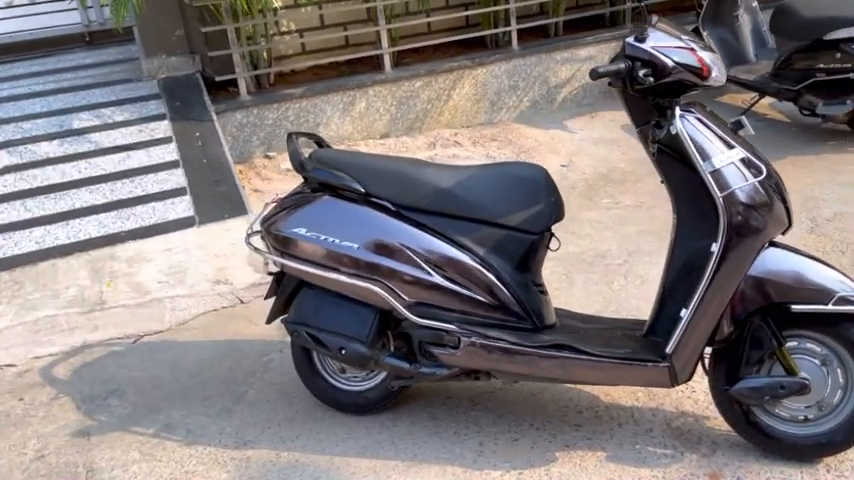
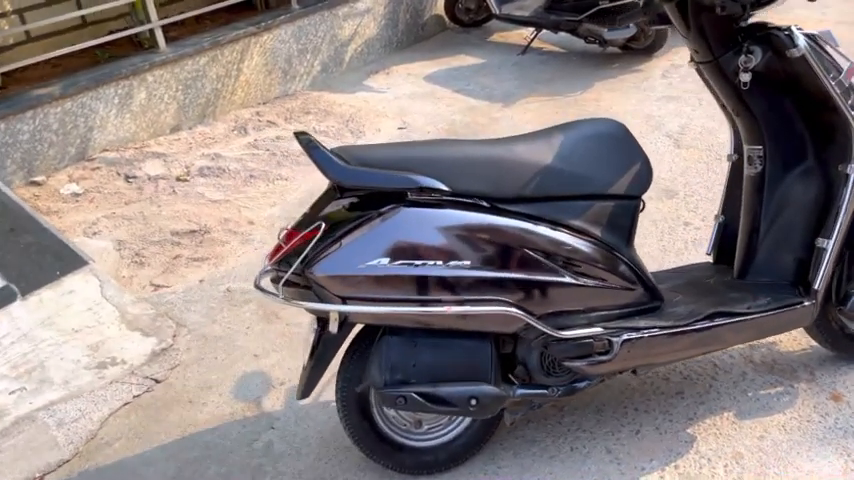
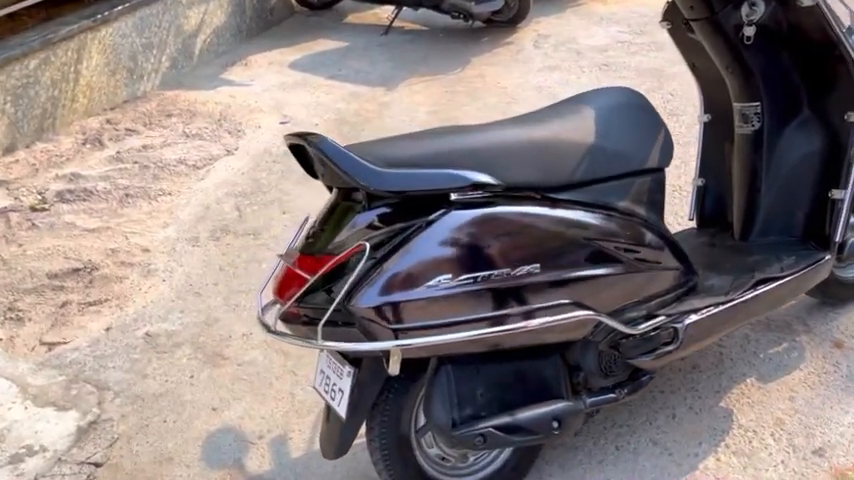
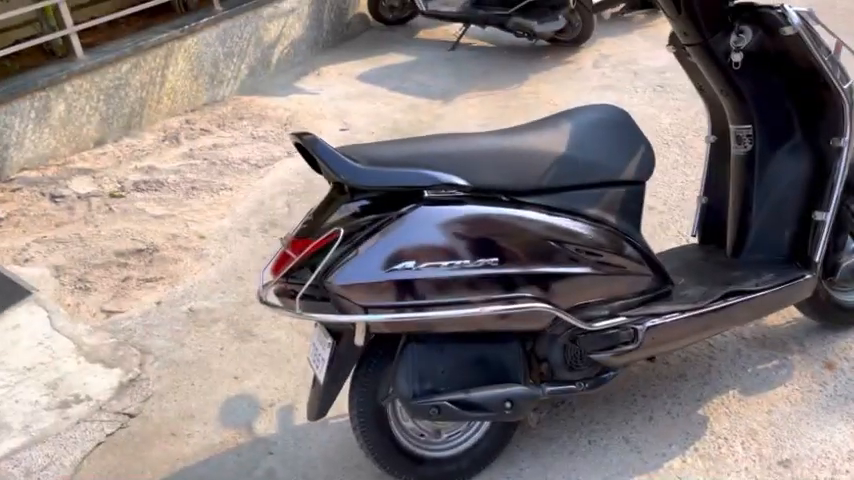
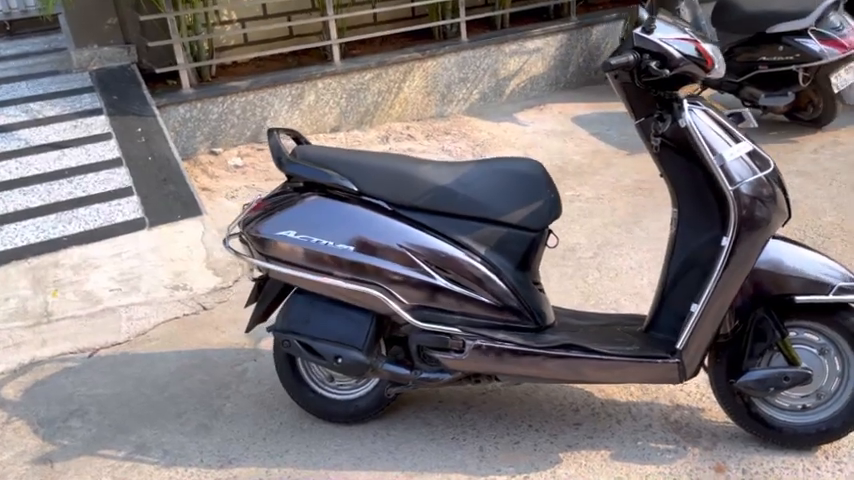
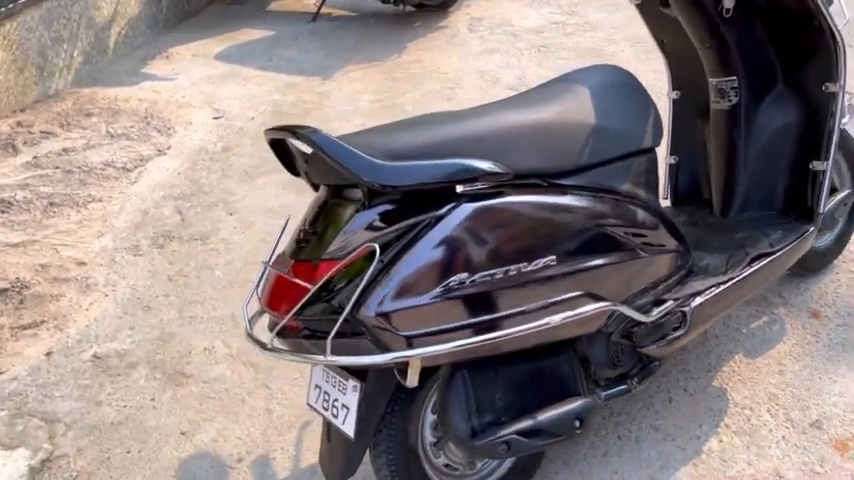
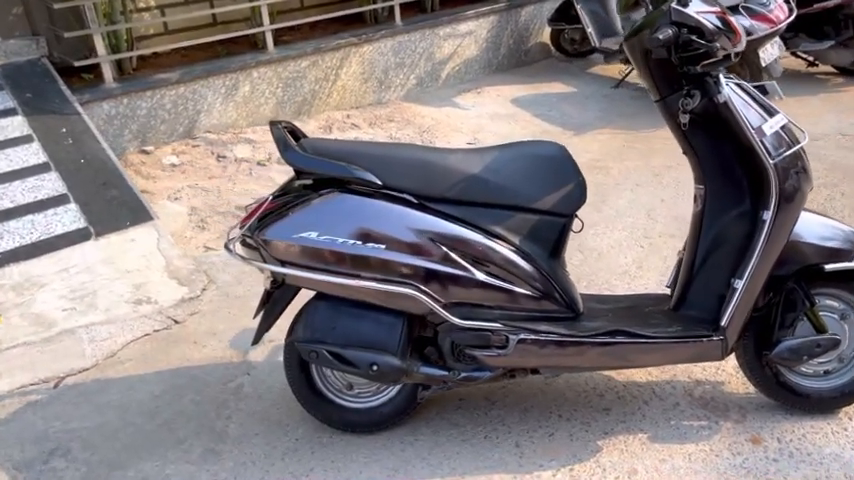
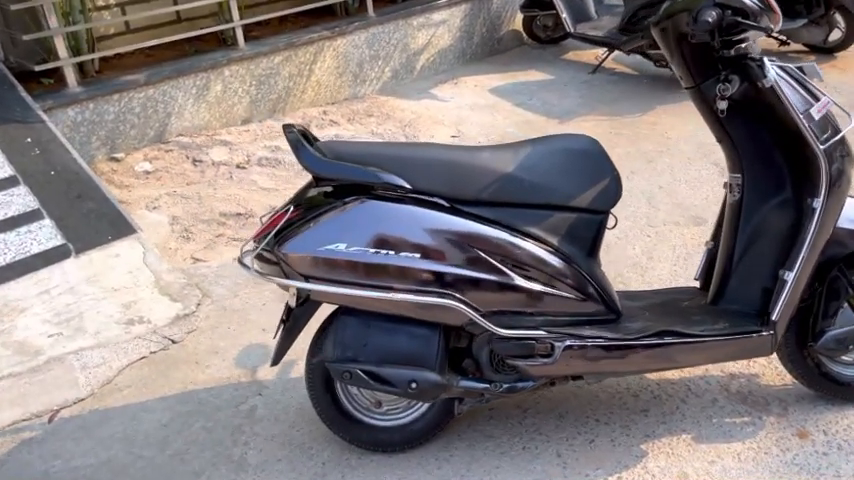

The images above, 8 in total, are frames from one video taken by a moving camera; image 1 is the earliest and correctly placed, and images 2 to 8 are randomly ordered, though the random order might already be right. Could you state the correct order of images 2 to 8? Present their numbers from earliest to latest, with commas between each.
5, 7, 8, 2, 4, 3, 6
